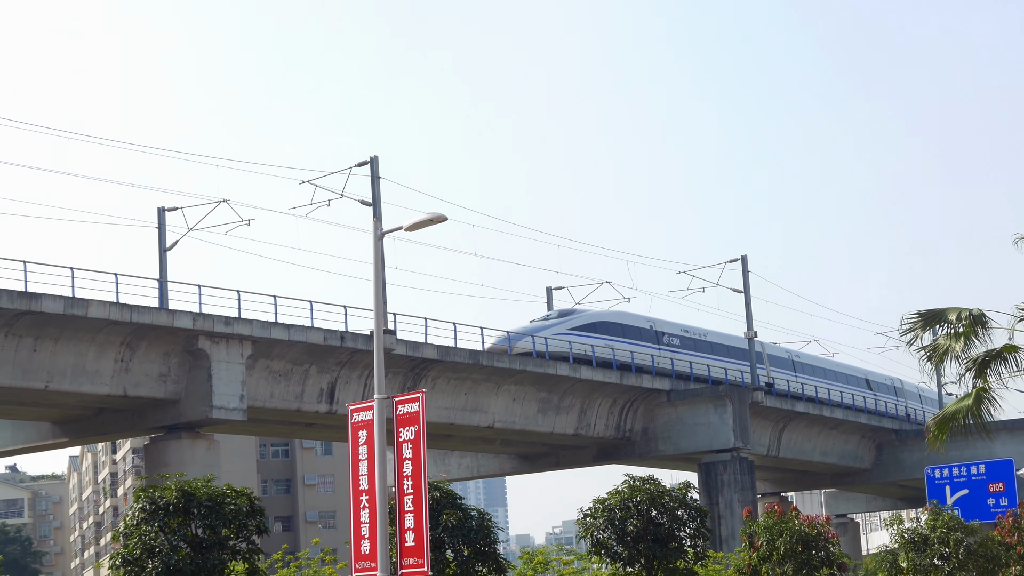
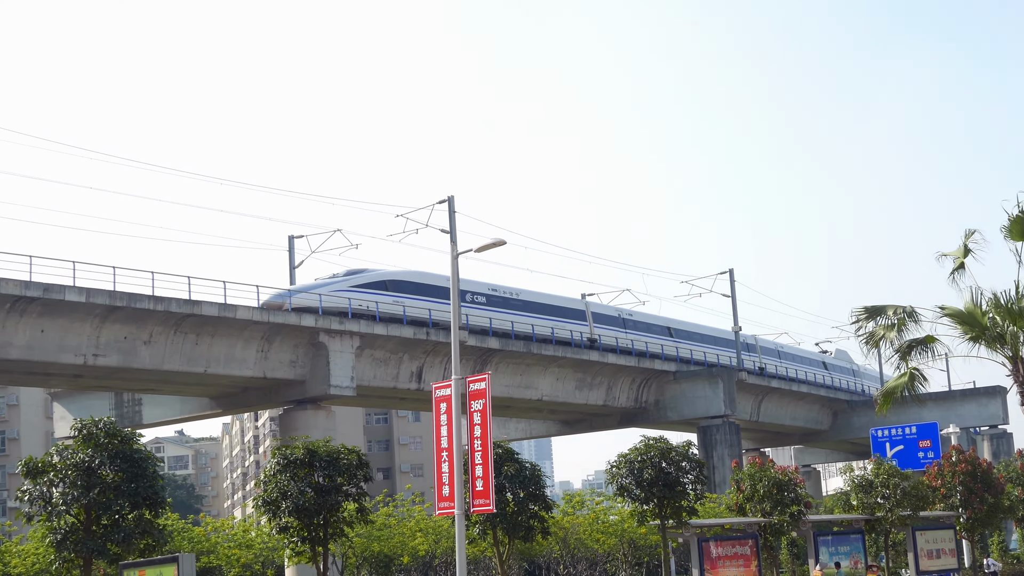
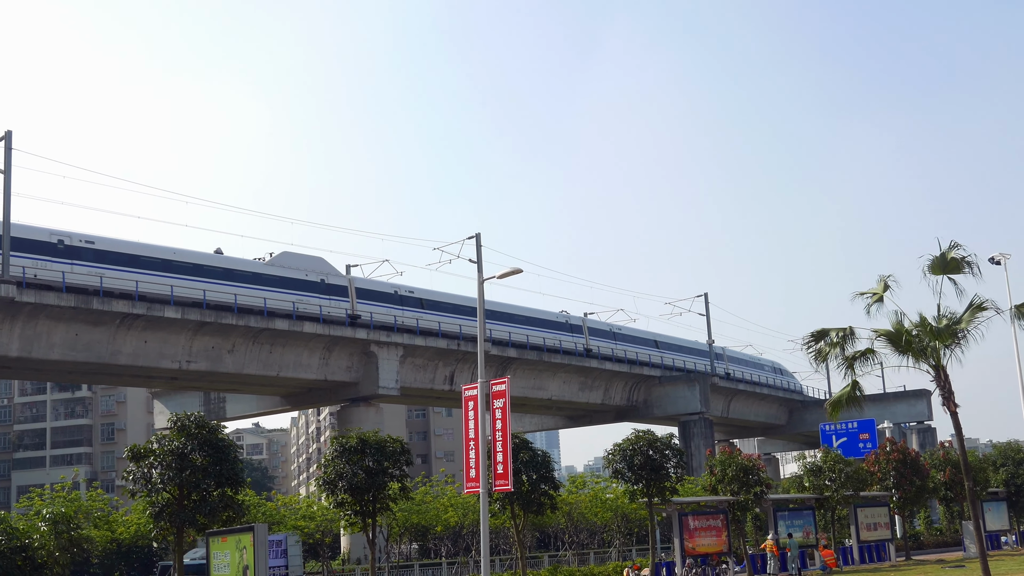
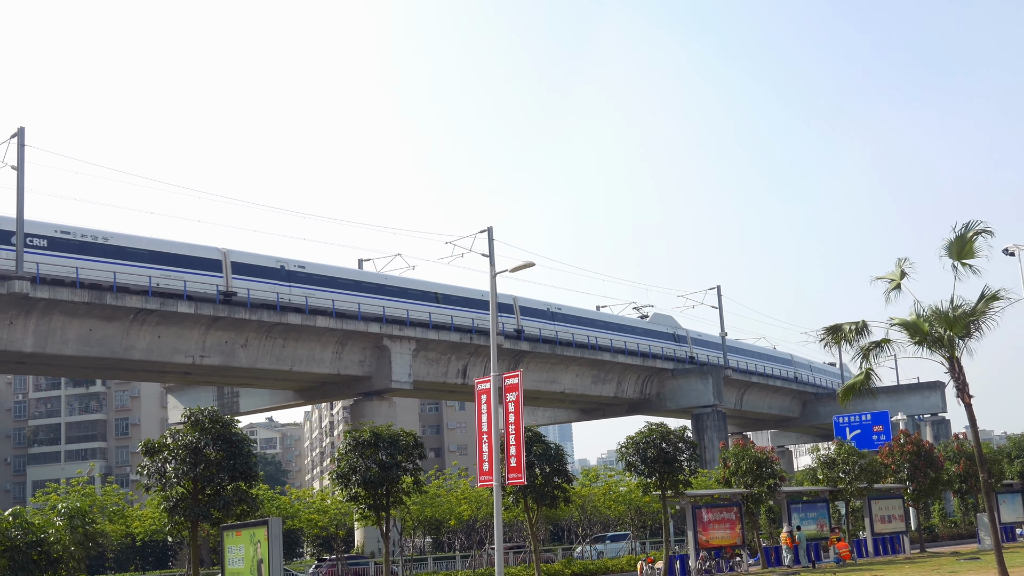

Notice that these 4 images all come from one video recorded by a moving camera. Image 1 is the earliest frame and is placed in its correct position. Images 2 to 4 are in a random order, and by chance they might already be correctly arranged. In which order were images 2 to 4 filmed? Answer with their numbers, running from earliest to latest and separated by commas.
2, 4, 3
